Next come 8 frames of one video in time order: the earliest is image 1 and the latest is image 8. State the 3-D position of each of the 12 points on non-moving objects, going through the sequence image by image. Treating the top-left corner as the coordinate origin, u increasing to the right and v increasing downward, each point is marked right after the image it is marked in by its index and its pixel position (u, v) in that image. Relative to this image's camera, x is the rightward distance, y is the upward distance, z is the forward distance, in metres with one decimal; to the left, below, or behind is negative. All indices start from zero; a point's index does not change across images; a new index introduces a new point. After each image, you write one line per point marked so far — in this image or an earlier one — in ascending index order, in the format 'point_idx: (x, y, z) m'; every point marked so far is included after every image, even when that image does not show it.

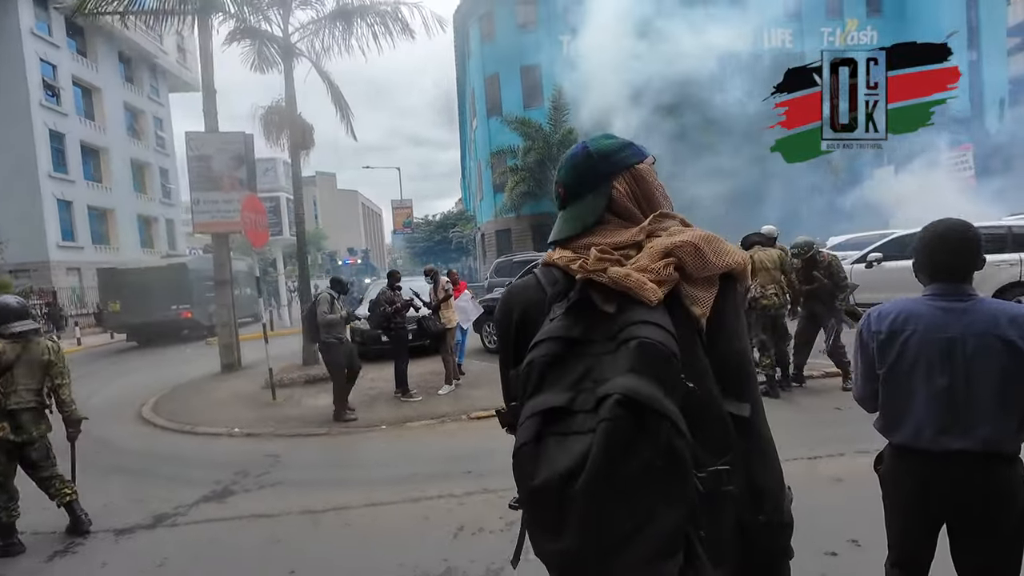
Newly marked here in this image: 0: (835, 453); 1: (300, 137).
0: (+2.8, -1.4, +4.1) m
1: (-3.8, +2.7, +8.6) m
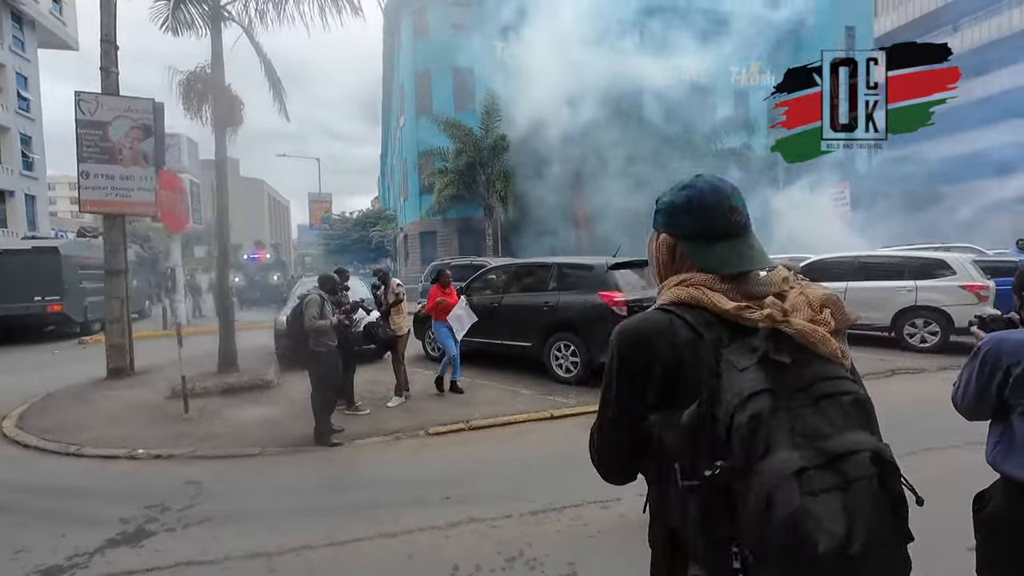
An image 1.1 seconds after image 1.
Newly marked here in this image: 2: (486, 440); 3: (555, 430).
0: (+2.6, -1.6, +4.2) m
1: (-4.5, +2.8, +7.6) m
2: (-0.3, -1.6, +5.1) m
3: (+0.5, -1.6, +5.3) m
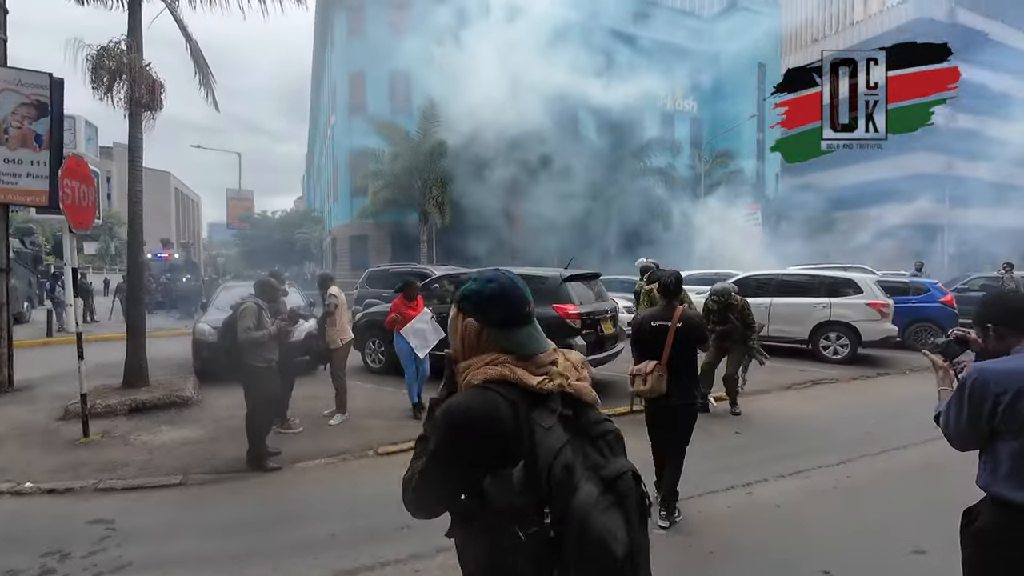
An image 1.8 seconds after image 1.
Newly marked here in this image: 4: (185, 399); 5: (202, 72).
0: (+2.3, -1.7, +4.4) m
1: (-5.2, +2.7, +6.8) m
2: (-0.8, -1.7, +4.9) m
3: (0.0, -1.7, +5.2) m
4: (-4.3, -1.4, +6.3) m
5: (-5.2, +3.6, +8.1) m
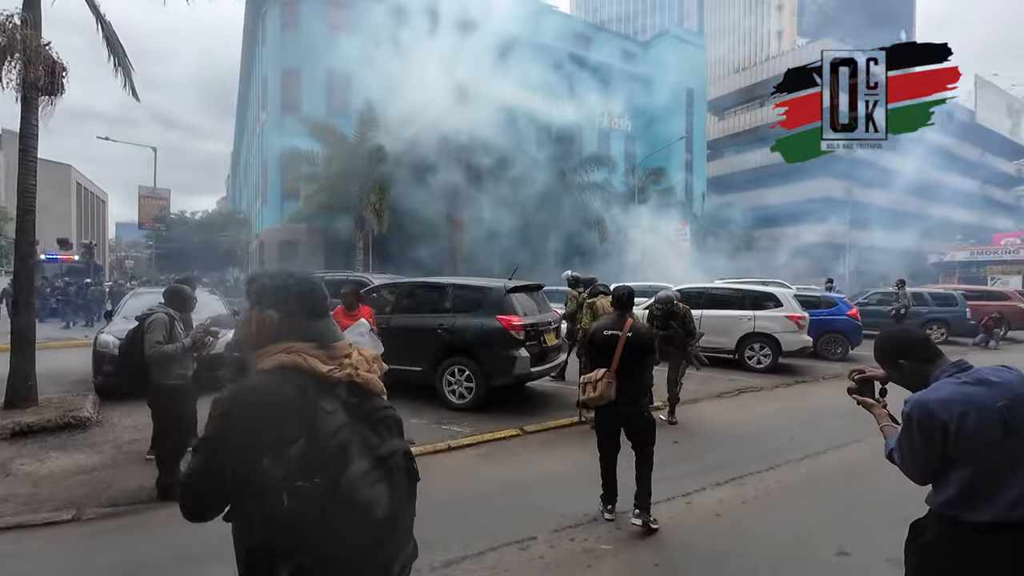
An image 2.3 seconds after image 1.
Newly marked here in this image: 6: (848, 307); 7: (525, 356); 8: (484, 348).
0: (+1.8, -1.9, +4.5) m
1: (-5.9, +2.6, +6.0) m
2: (-1.3, -1.8, +4.6) m
3: (-0.6, -1.8, +5.0) m
4: (-5.0, -1.5, +5.6) m
5: (-6.1, +3.5, +7.4) m
6: (+7.7, -0.4, +11.0) m
7: (+0.2, -0.9, +6.3) m
8: (-0.4, -0.8, +6.4) m
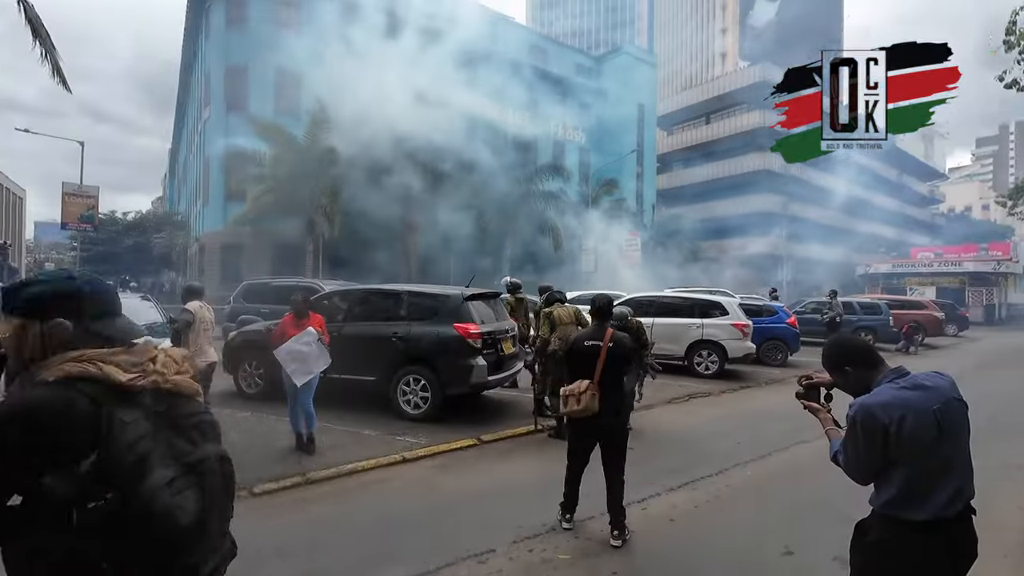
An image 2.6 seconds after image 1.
0: (+1.4, -2.0, +4.6) m
1: (-6.3, +2.6, +5.4) m
2: (-1.7, -1.9, +4.4) m
3: (-1.0, -1.9, +4.9) m
4: (-5.5, -1.6, +5.0) m
5: (-6.7, +3.5, +6.8) m
6: (+6.6, -0.7, +11.6) m
7: (-0.4, -1.0, +6.2) m
8: (-0.9, -0.9, +6.3) m
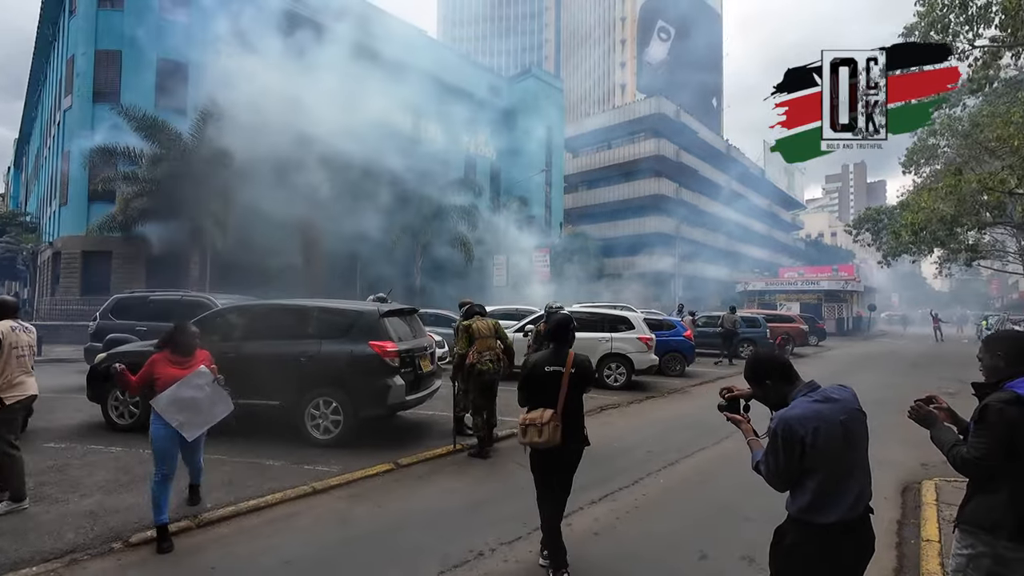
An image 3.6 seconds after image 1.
0: (+0.6, -2.1, +4.6) m
1: (-7.1, +2.5, +4.2) m
2: (-2.4, -2.0, +3.9) m
3: (-1.8, -2.0, +4.5) m
4: (-6.1, -1.7, +3.8) m
5: (-7.7, +3.3, +5.5) m
6: (+4.5, -1.1, +12.6) m
7: (-1.4, -1.2, +6.0) m
8: (-1.9, -1.1, +5.9) m
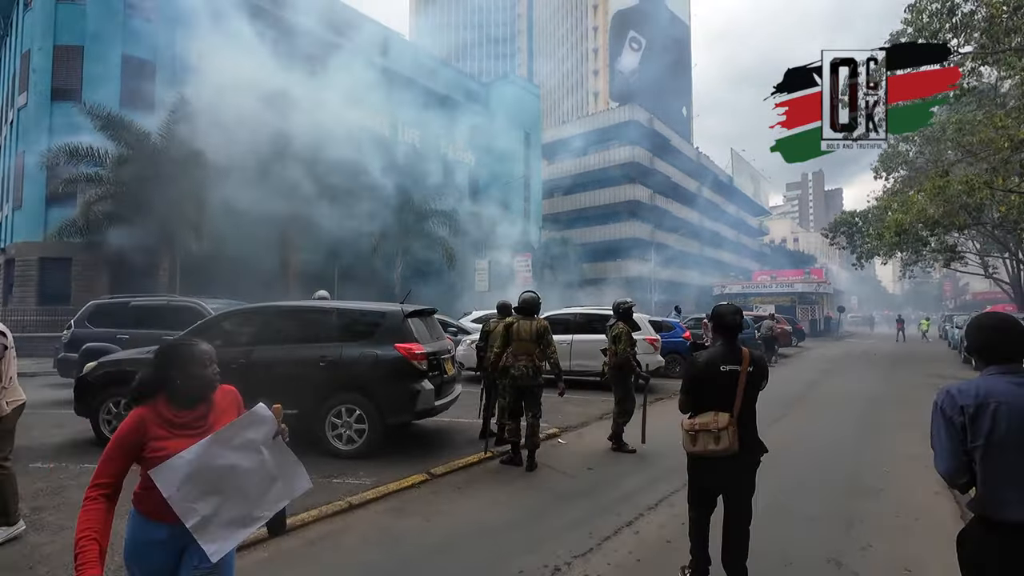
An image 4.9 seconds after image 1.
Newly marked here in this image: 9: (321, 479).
0: (+1.1, -2.1, +4.4) m
1: (-6.6, +2.4, +3.5) m
2: (-1.8, -2.0, +3.5) m
3: (-1.3, -2.0, +4.1) m
4: (-5.6, -1.7, +3.2) m
5: (-7.3, +3.3, +4.8) m
6: (+4.5, -1.1, +12.6) m
7: (-1.0, -1.2, +5.6) m
8: (-1.5, -1.1, +5.5) m
9: (-2.0, -1.9, +4.9) m
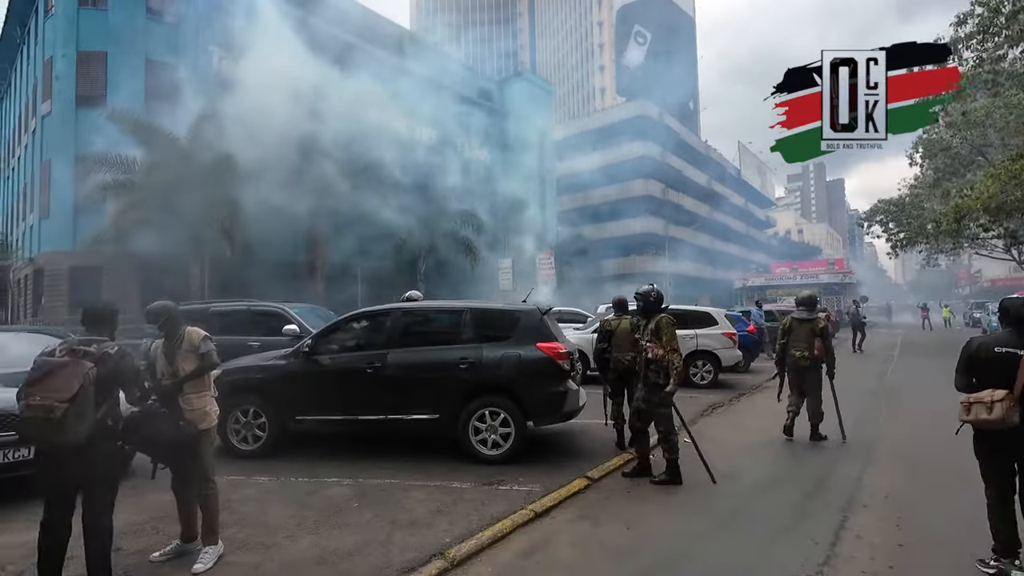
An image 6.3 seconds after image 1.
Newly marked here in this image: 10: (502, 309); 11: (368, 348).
0: (+2.8, -2.0, +4.2) m
1: (-5.0, +2.3, +3.3) m
2: (-0.1, -2.0, +3.3) m
3: (+0.4, -2.0, +3.9) m
4: (-3.9, -1.8, +3.0) m
5: (-5.7, +3.2, +4.6) m
6: (+6.2, -0.9, +12.3) m
7: (+0.7, -1.1, +5.4) m
8: (+0.1, -1.1, +5.3) m
9: (-0.3, -1.9, +4.7) m
10: (-0.2, -0.3, +5.7) m
11: (-1.7, -0.7, +5.6) m
